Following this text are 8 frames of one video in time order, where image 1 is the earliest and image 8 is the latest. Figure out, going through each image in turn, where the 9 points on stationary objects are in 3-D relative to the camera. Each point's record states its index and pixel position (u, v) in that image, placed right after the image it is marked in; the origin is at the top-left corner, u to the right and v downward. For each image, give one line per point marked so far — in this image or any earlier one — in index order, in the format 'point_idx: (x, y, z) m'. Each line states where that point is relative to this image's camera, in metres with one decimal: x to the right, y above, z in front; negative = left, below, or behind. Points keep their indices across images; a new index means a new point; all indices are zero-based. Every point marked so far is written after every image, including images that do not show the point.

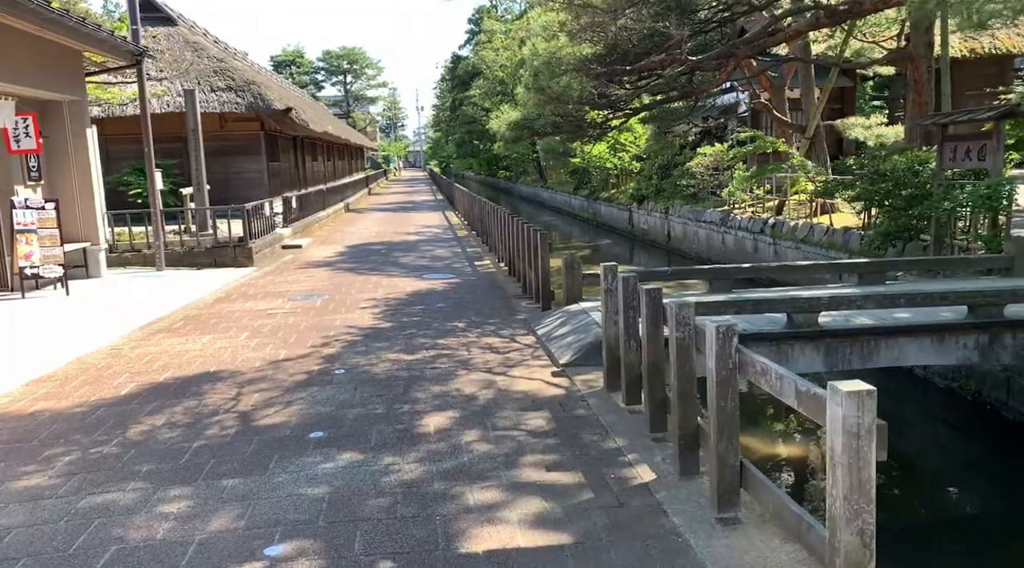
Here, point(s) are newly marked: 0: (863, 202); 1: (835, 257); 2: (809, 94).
0: (+4.7, +1.1, +11.3) m
1: (+4.9, +0.3, +12.6) m
2: (+5.1, +3.1, +14.5) m
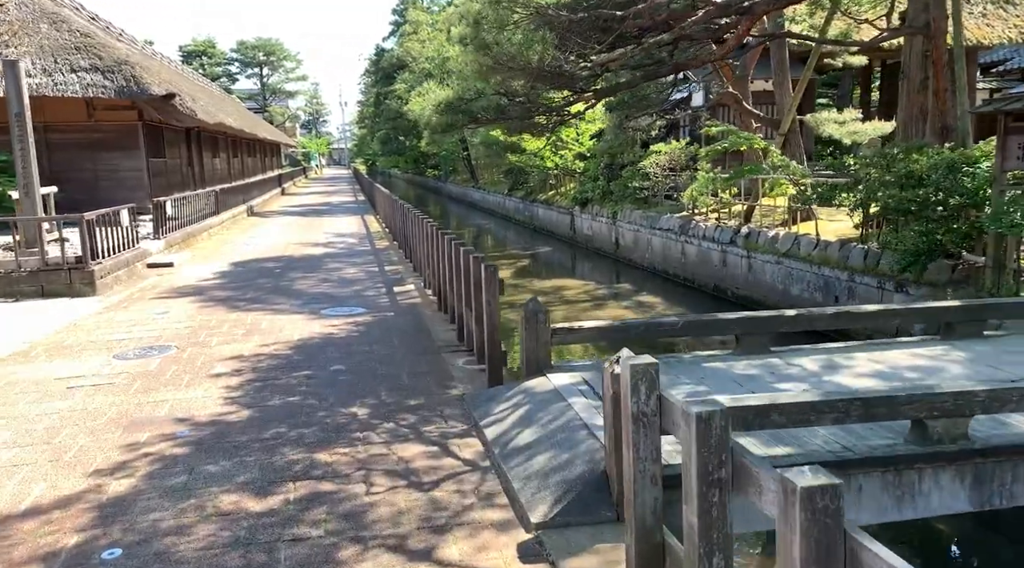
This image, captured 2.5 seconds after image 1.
0: (+3.9, +0.9, +9.5) m
1: (+4.0, +0.1, +10.8) m
2: (+4.0, +2.9, +12.7) m
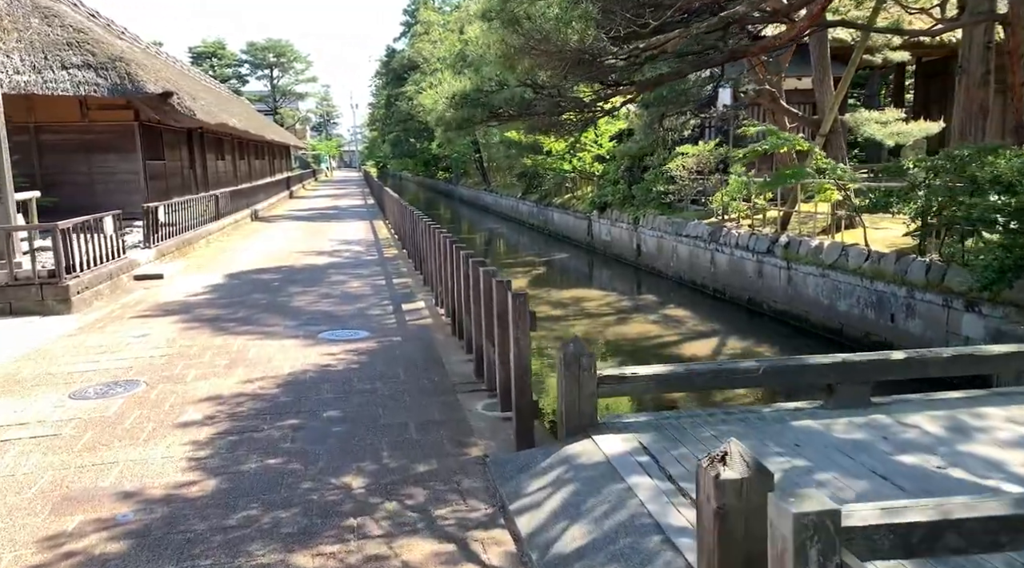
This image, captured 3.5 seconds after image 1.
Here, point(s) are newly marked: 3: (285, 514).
0: (+4.1, +0.7, +8.6) m
1: (+4.2, -0.1, +9.9) m
2: (+4.3, +2.7, +11.9) m
3: (-0.7, -0.7, +2.8) m
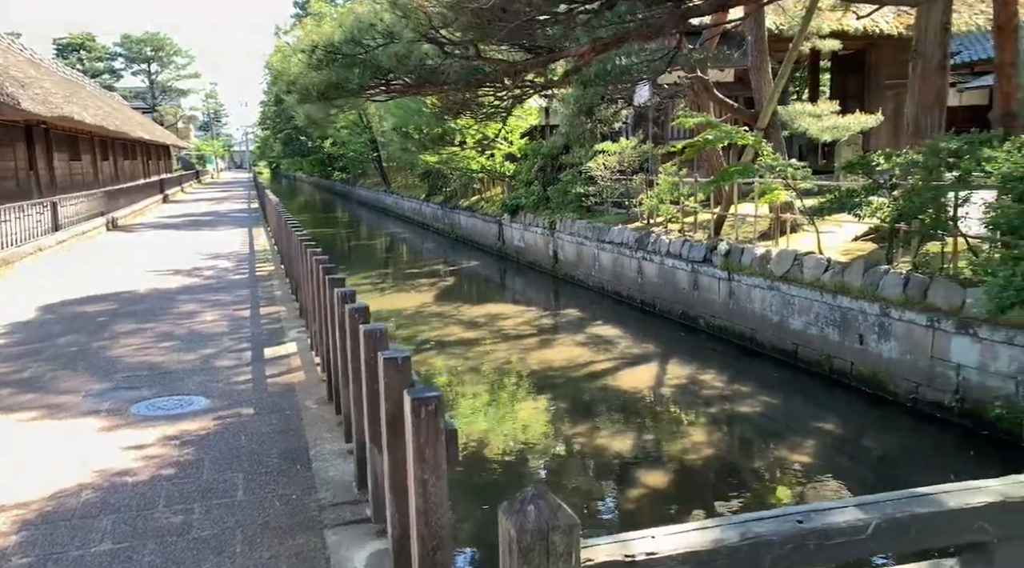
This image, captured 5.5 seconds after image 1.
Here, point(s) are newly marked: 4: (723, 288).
0: (+3.3, +0.6, +7.5) m
1: (+3.3, -0.2, +8.7) m
2: (+3.0, +2.6, +10.7) m
3: (-0.8, -0.9, +1.1) m
4: (+2.4, 0.0, +10.1) m
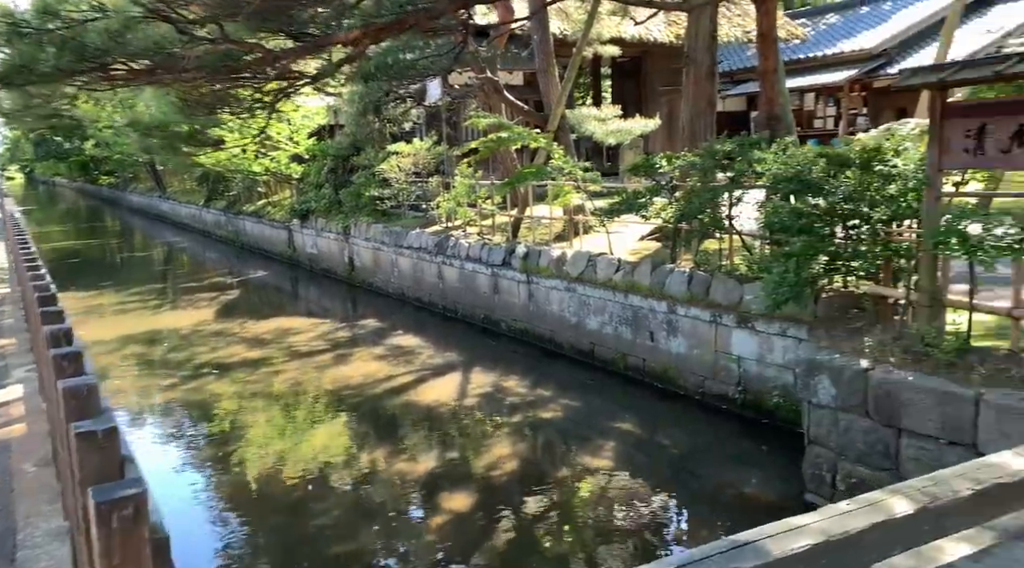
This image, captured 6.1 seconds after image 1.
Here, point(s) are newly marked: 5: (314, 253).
0: (+1.5, +0.6, +7.6) m
1: (+1.2, -0.2, +8.8) m
2: (+0.5, +2.5, +10.6) m
3: (-1.0, -1.0, +0.5) m
4: (+0.1, -0.1, +9.9) m
5: (-3.2, +0.5, +14.2) m
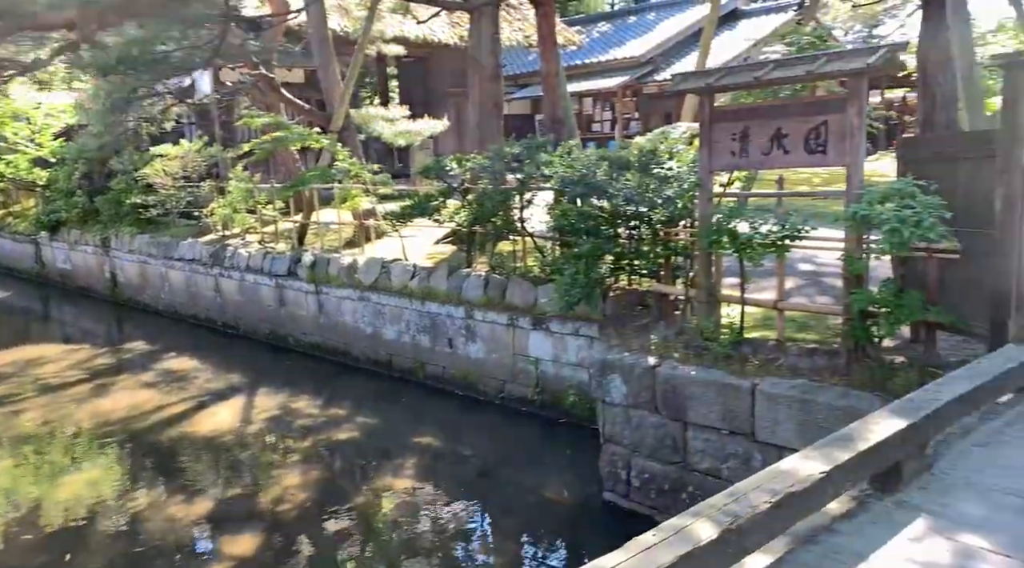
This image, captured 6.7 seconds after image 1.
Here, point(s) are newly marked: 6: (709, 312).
0: (-0.3, +0.5, +7.3) m
1: (-0.8, -0.3, +8.5) m
2: (-2.0, +2.4, +10.1) m
3: (-1.1, -1.1, -0.2) m
4: (-2.2, -0.2, +9.3) m
5: (-6.4, +0.2, +12.7) m
6: (+1.5, -0.2, +6.7) m
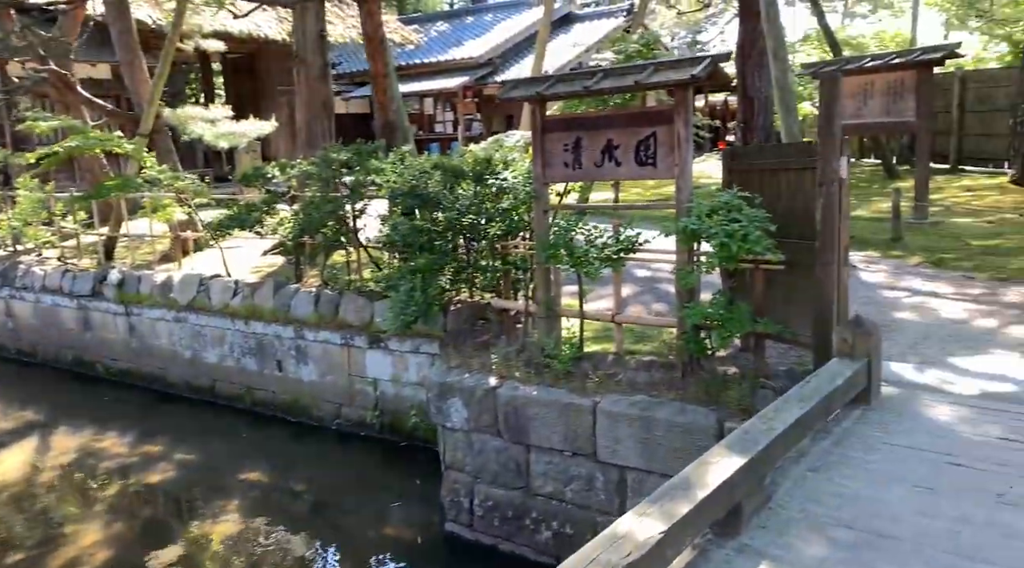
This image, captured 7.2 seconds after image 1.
0: (-1.6, +0.4, +6.7) m
1: (-2.2, -0.4, +7.8) m
2: (-3.8, +2.2, +9.1) m
3: (-1.0, -1.3, -0.8) m
4: (-3.7, -0.4, +8.3) m
5: (-8.5, -0.1, +11.0) m
6: (+0.3, -0.3, +6.5) m
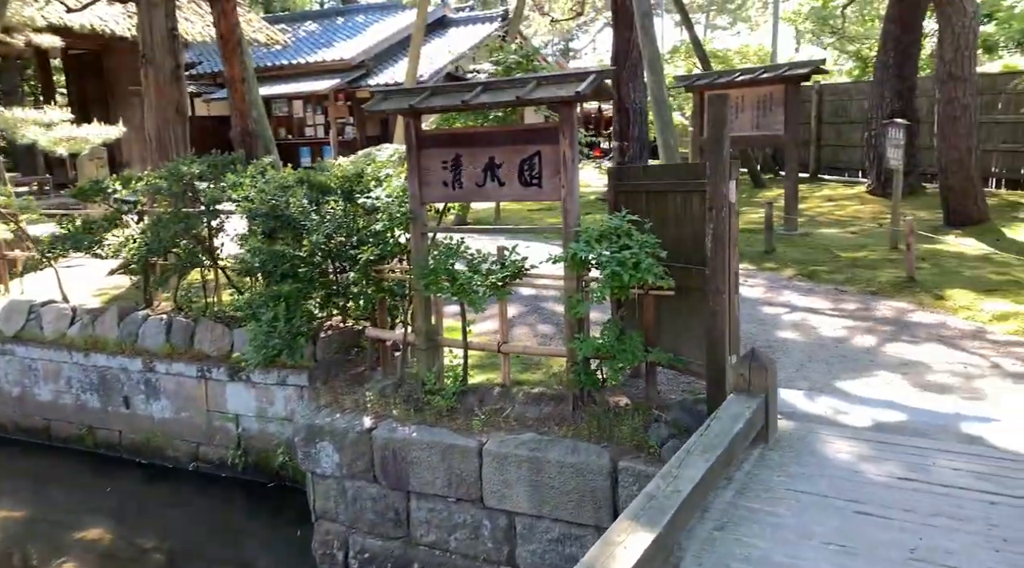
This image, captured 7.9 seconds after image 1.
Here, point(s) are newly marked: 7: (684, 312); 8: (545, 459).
0: (-2.4, +0.1, +5.9) m
1: (-3.2, -0.7, +6.9) m
2: (-5.0, +2.0, +8.0) m
3: (-0.8, -1.5, -1.4) m
4: (-4.8, -0.7, +7.2) m
5: (-9.9, -0.4, +9.2) m
6: (-0.5, -0.5, +5.9) m
7: (+1.1, -0.2, +5.7) m
8: (+0.2, -1.0, +5.1) m
